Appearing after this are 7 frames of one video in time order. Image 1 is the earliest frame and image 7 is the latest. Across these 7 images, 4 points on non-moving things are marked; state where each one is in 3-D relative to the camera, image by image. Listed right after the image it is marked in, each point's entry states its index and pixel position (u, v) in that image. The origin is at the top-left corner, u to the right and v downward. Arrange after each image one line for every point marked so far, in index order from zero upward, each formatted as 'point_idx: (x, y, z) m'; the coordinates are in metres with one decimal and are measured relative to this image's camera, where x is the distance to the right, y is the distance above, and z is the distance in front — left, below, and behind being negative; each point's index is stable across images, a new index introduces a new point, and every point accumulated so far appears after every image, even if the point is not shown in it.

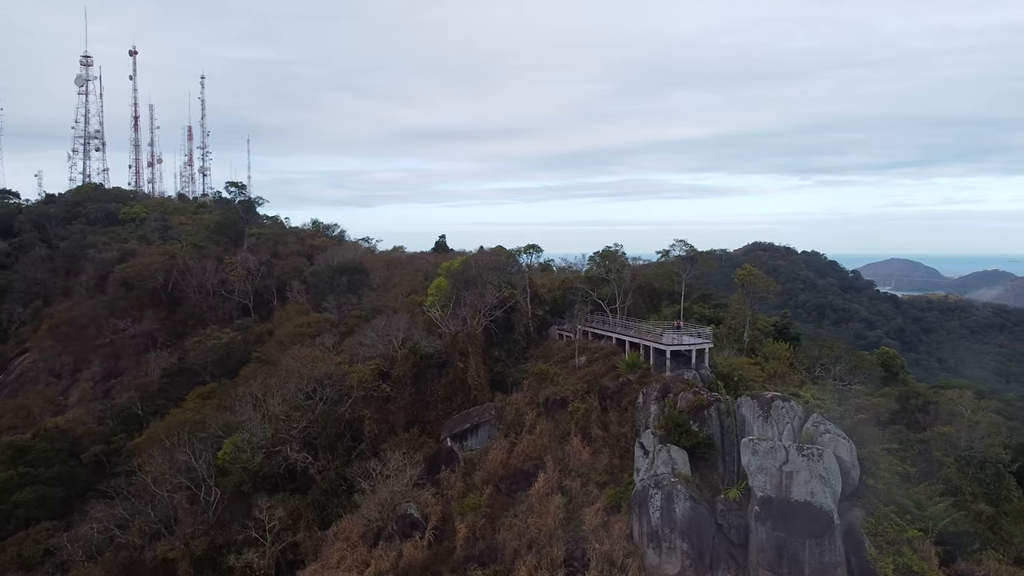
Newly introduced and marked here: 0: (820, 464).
0: (+5.7, -3.2, +14.7) m
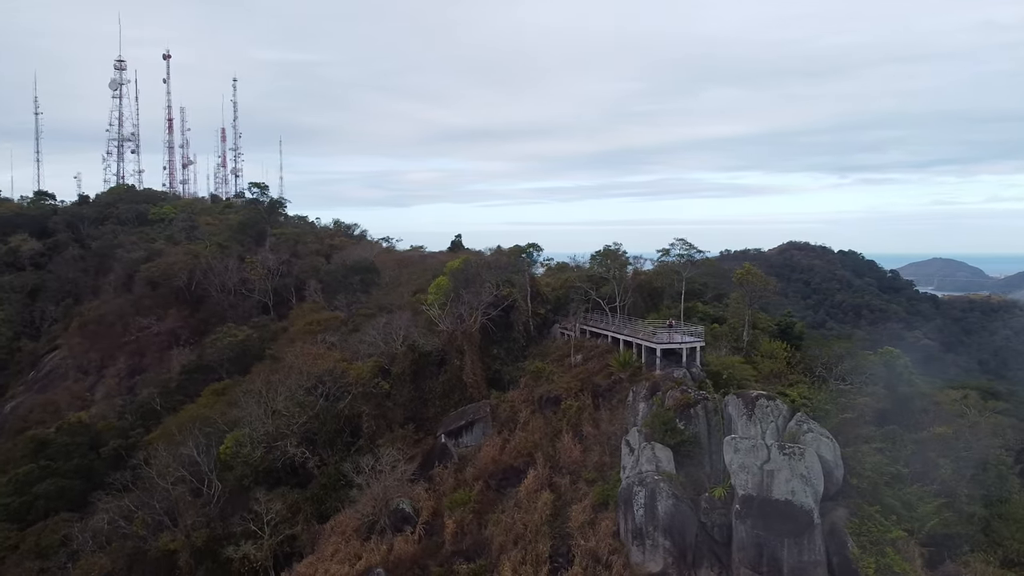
0: (+5.3, -3.2, +14.7) m
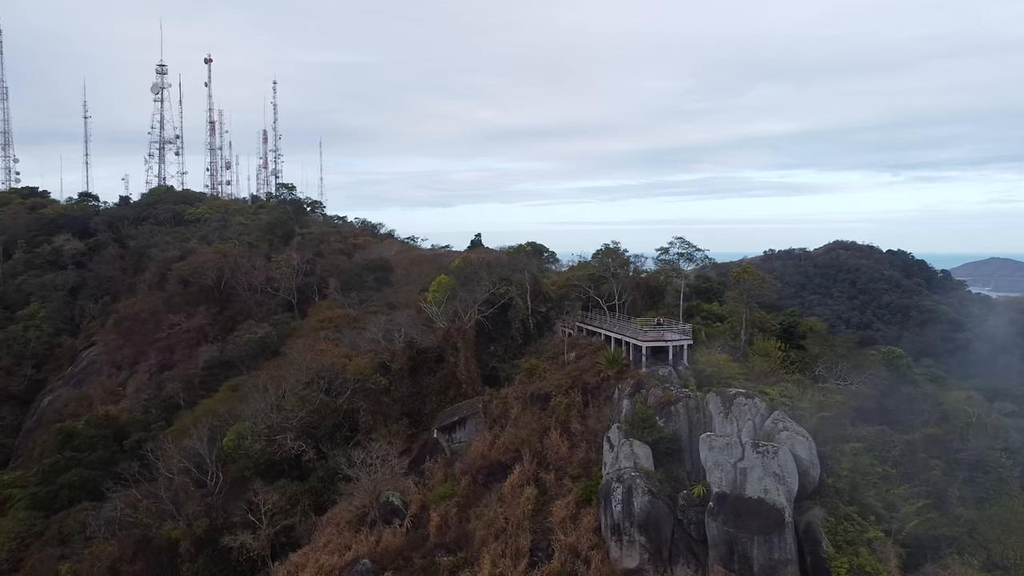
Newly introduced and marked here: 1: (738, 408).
0: (+4.8, -3.2, +14.6) m
1: (+4.5, -2.4, +15.9) m
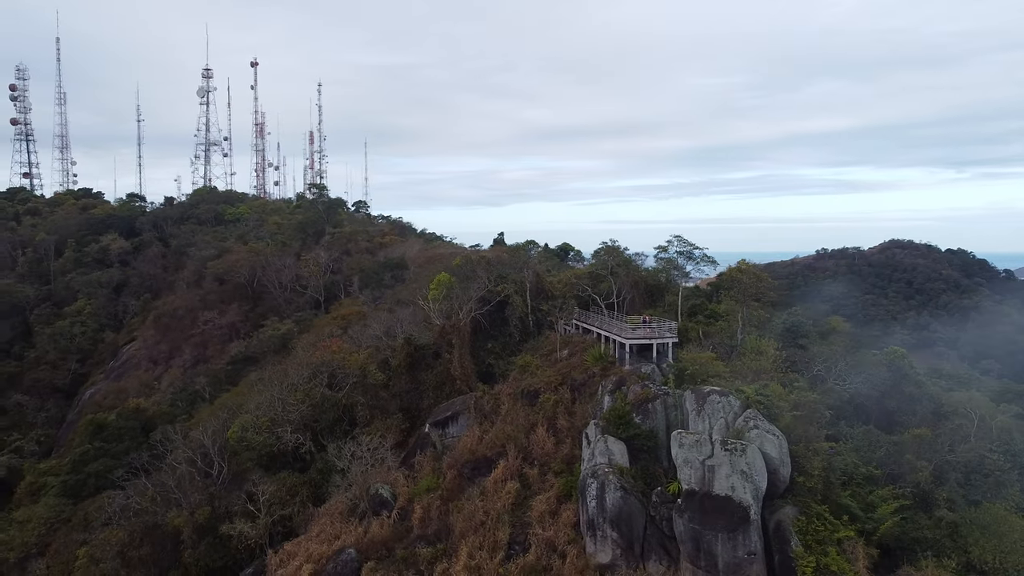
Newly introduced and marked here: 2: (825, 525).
0: (+4.2, -3.1, +14.6) m
1: (+3.9, -2.3, +15.9) m
2: (+5.8, -4.4, +14.8) m
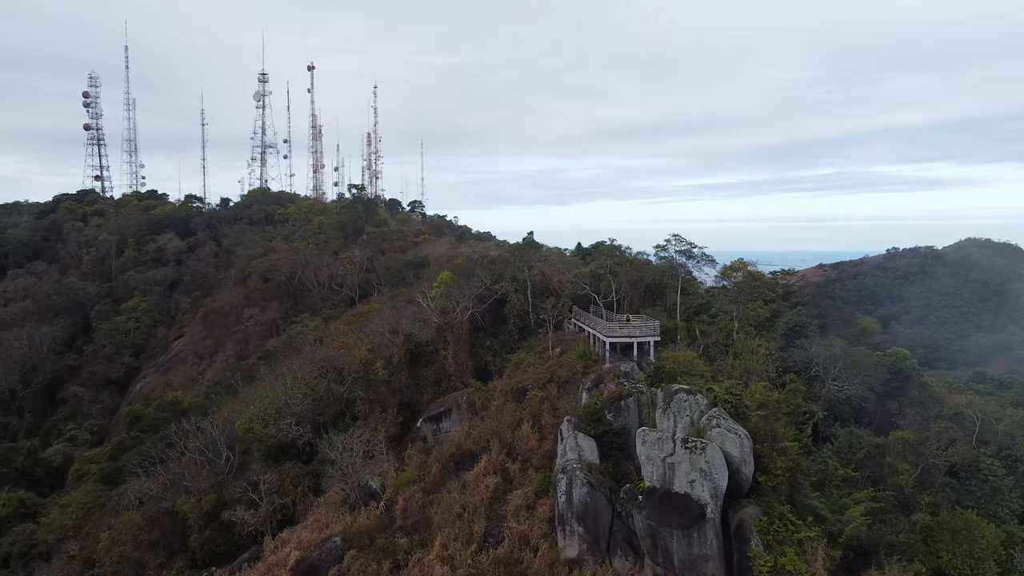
0: (+3.5, -3.1, +14.7) m
1: (+3.3, -2.3, +15.9) m
2: (+5.0, -4.4, +14.7) m
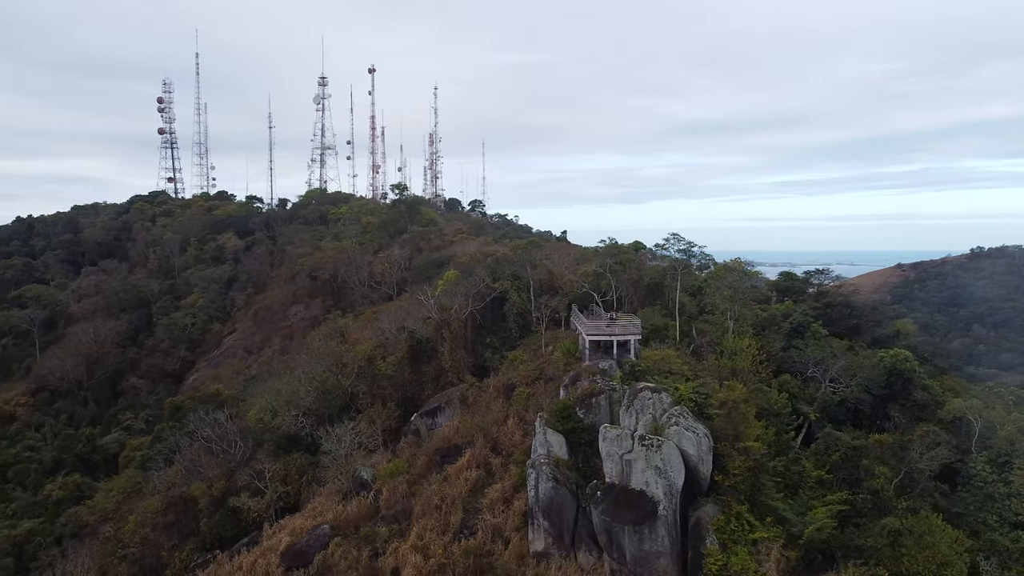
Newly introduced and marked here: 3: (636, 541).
0: (+2.6, -3.1, +14.8) m
1: (+2.6, -2.3, +16.0) m
2: (+4.2, -4.4, +14.7) m
3: (+2.3, -4.6, +14.5) m
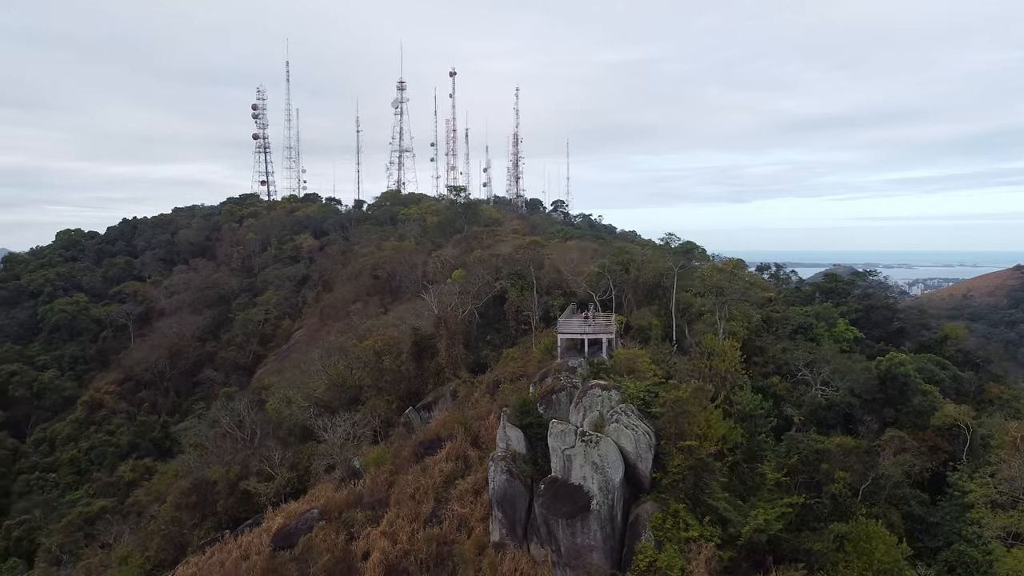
0: (+1.5, -3.1, +15.1) m
1: (+1.6, -2.3, +16.3) m
2: (+3.1, -4.3, +14.8) m
3: (+1.1, -4.6, +14.8) m
